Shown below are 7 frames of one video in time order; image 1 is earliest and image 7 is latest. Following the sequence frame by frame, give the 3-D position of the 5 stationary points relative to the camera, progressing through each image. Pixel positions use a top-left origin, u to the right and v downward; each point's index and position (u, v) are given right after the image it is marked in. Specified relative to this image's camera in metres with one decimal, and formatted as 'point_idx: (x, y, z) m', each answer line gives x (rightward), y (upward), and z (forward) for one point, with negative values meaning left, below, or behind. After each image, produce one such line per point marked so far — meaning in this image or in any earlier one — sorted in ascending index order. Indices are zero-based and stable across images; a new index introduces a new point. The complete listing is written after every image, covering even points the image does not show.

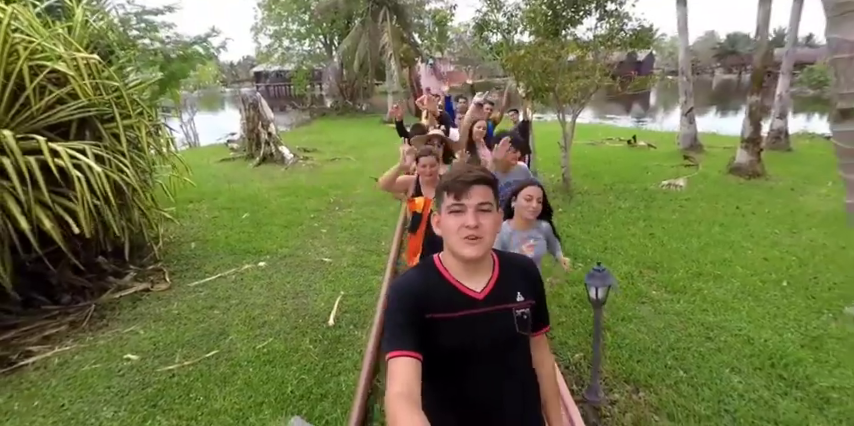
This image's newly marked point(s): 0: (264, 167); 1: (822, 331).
0: (-4.0, +1.1, +10.2) m
1: (+3.1, -0.9, +3.4) m
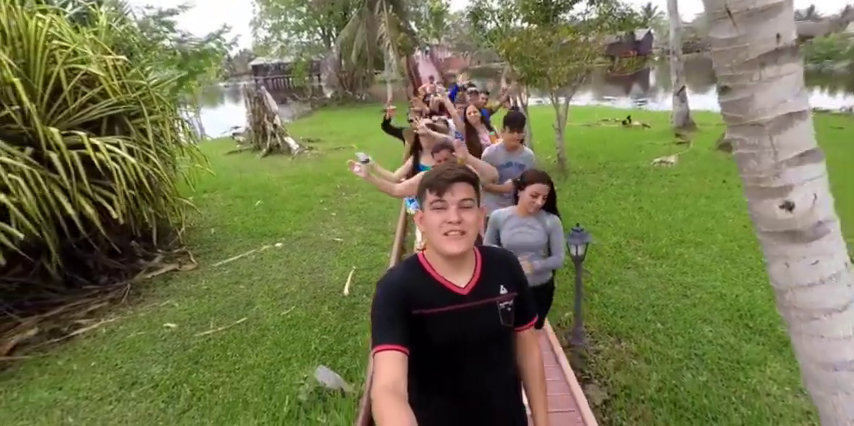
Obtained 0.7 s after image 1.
0: (-3.9, +1.4, +10.6) m
1: (+3.2, -0.6, +3.8) m
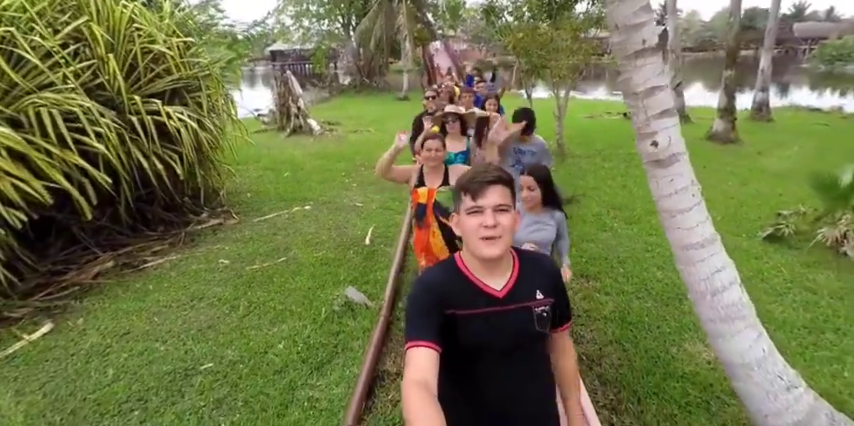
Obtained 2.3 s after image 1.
0: (-3.6, +2.1, +11.4) m
1: (+3.3, -0.4, +4.5) m
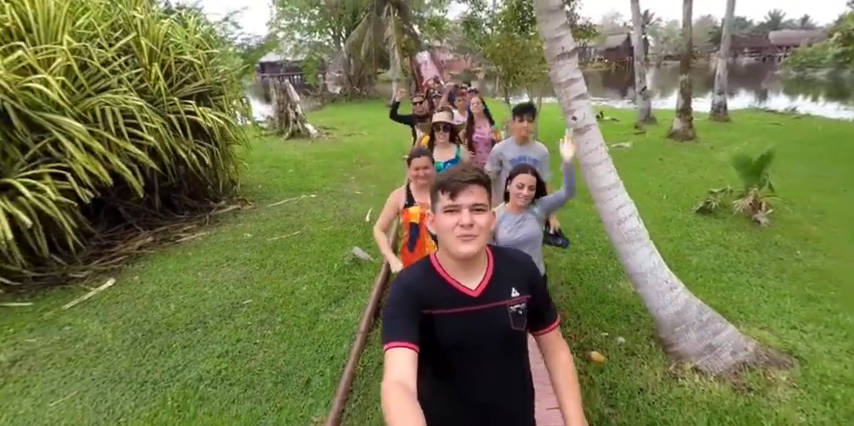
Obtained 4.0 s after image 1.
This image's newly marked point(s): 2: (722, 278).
0: (-3.9, +2.1, +12.3) m
1: (+3.2, -0.1, +5.5) m
2: (+2.9, -0.6, +4.1) m
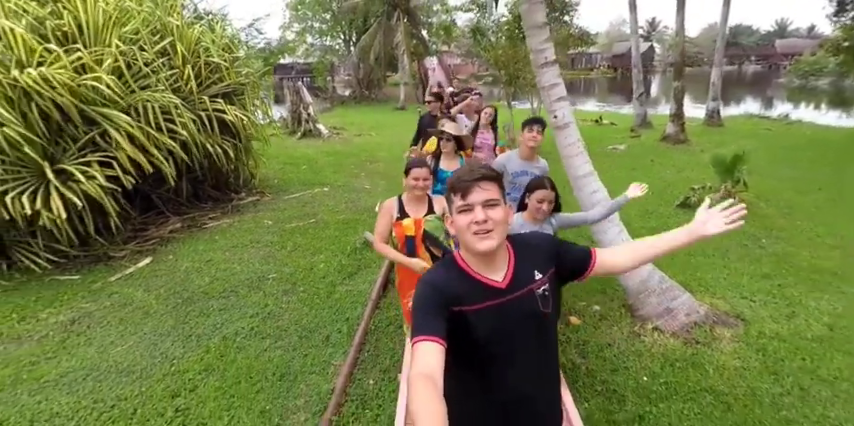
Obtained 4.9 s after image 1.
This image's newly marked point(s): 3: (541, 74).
0: (-3.7, +2.2, +12.9) m
1: (+3.2, 0.0, +6.0) m
2: (+2.9, -0.5, +4.6) m
3: (+0.9, +1.2, +3.5) m
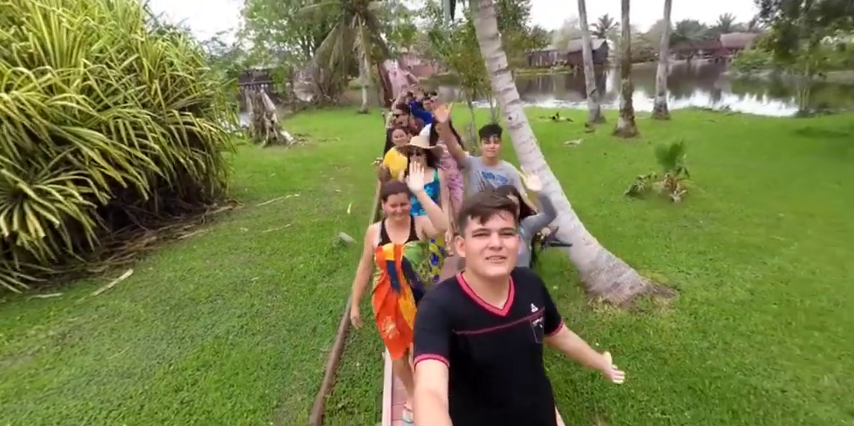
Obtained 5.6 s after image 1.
0: (-4.7, +2.1, +13.0) m
1: (+2.8, +0.2, +6.6) m
2: (+2.6, -0.4, +5.1) m
3: (+0.6, +1.2, +3.9) m
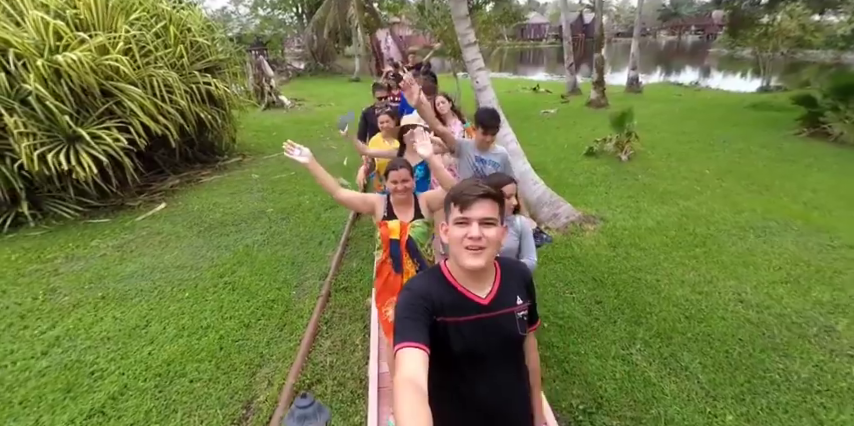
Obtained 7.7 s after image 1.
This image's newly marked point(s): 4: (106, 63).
0: (-5.1, +3.4, +13.8) m
1: (+2.5, +1.0, +7.7) m
2: (+2.3, +0.4, +6.3) m
3: (+0.4, +1.9, +4.9) m
4: (-4.5, +2.1, +5.7) m
